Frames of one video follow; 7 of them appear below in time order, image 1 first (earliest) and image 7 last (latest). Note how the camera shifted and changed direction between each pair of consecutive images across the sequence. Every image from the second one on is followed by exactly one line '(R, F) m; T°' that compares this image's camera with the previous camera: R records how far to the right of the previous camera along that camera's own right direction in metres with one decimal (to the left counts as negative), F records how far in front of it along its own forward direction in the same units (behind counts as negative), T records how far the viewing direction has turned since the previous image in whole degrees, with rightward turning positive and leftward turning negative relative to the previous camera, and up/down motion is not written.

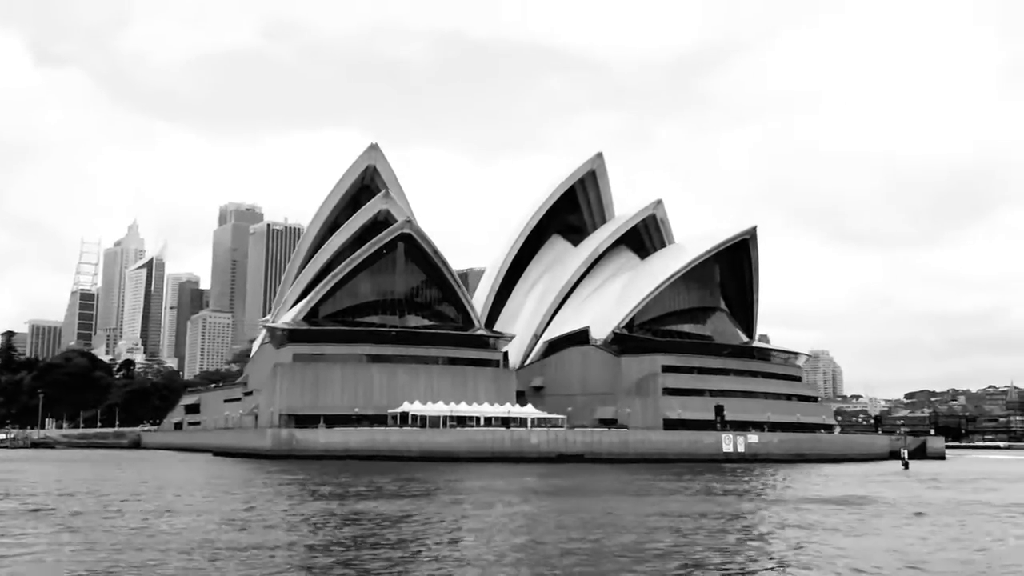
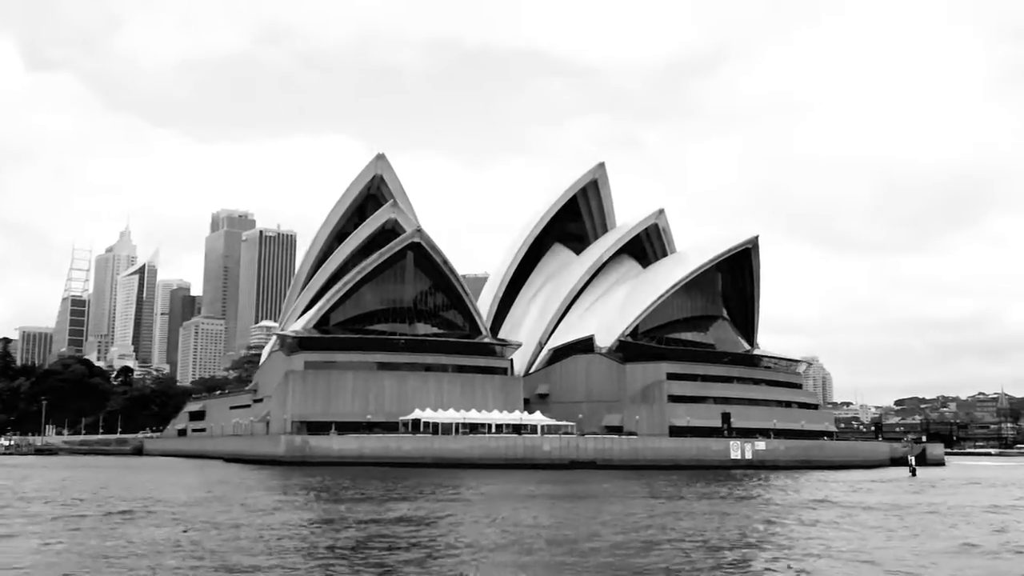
(-1.2, -0.8) m; +1°
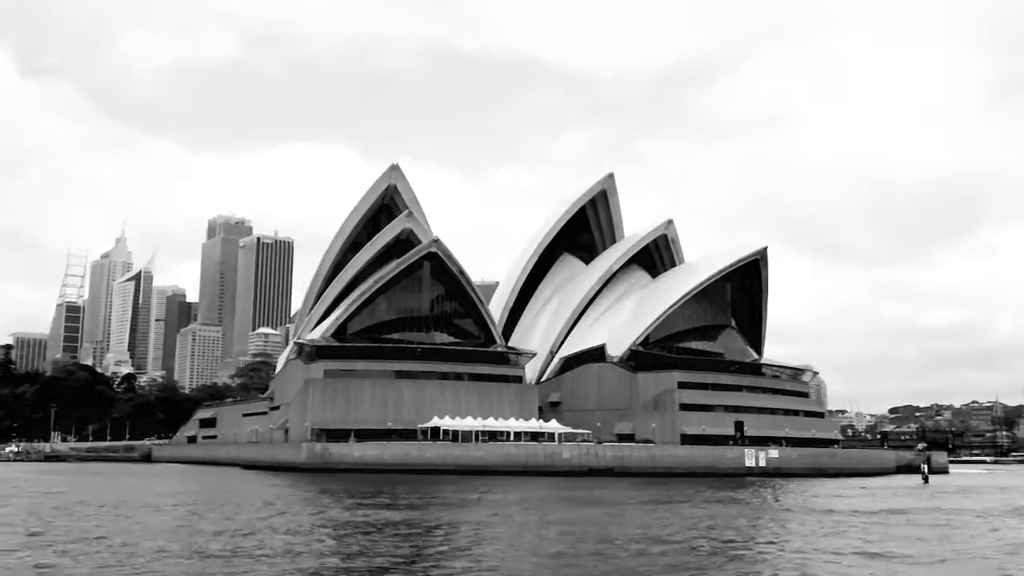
(-1.5, -1.0) m; +1°
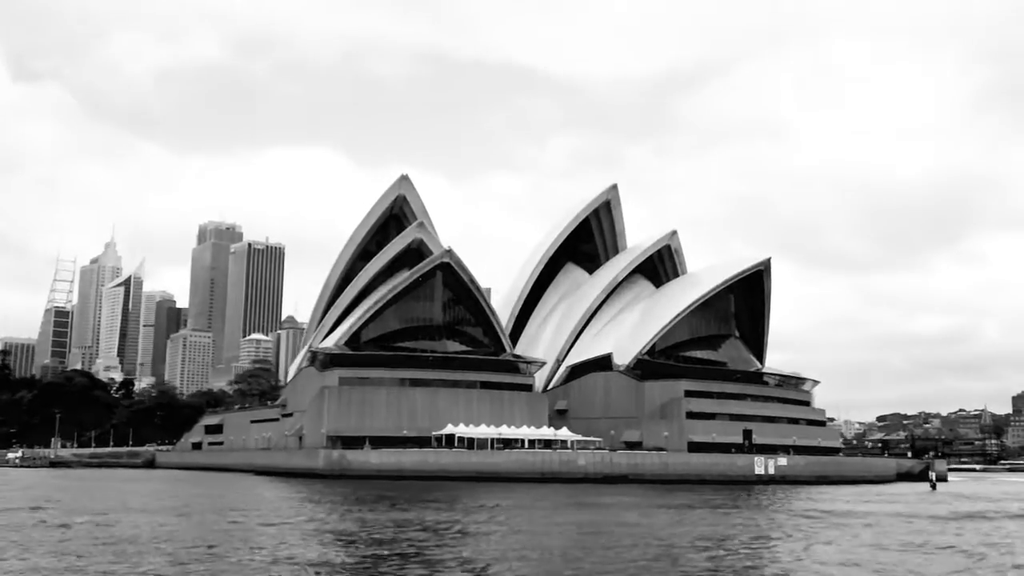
(-1.7, -1.0) m; +1°
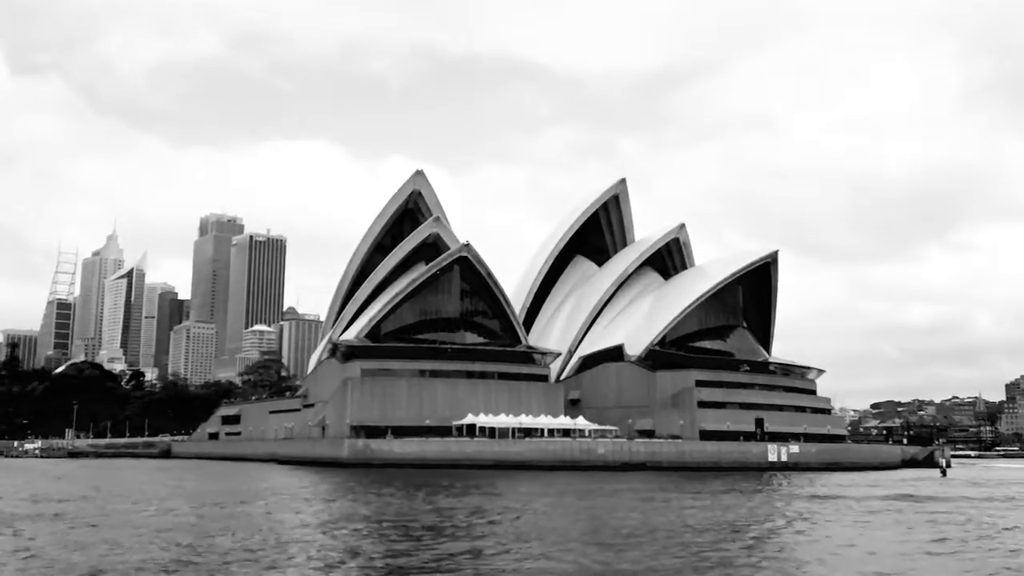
(-1.3, -1.5) m; 0°
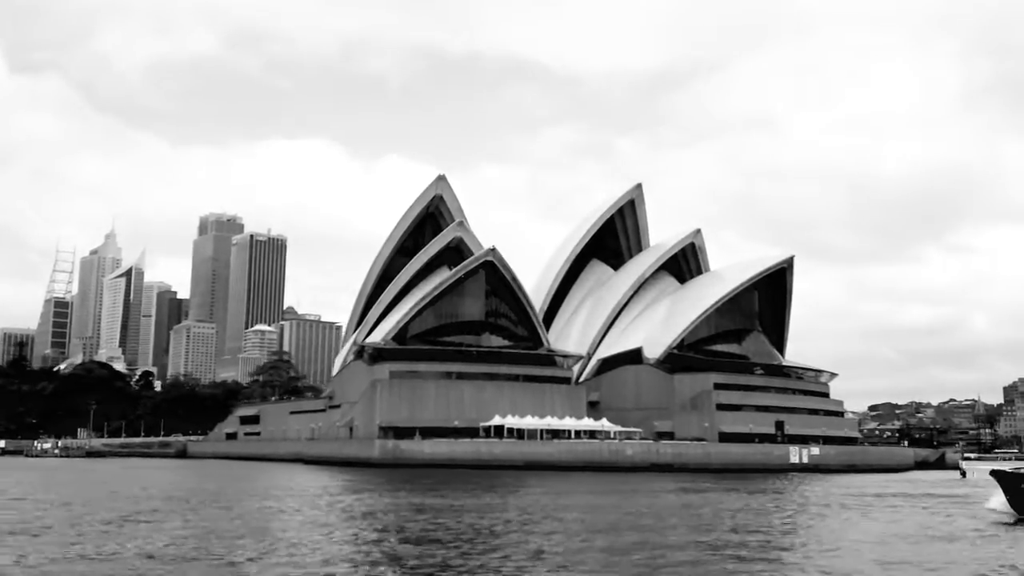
(-2.2, -1.1) m; +1°
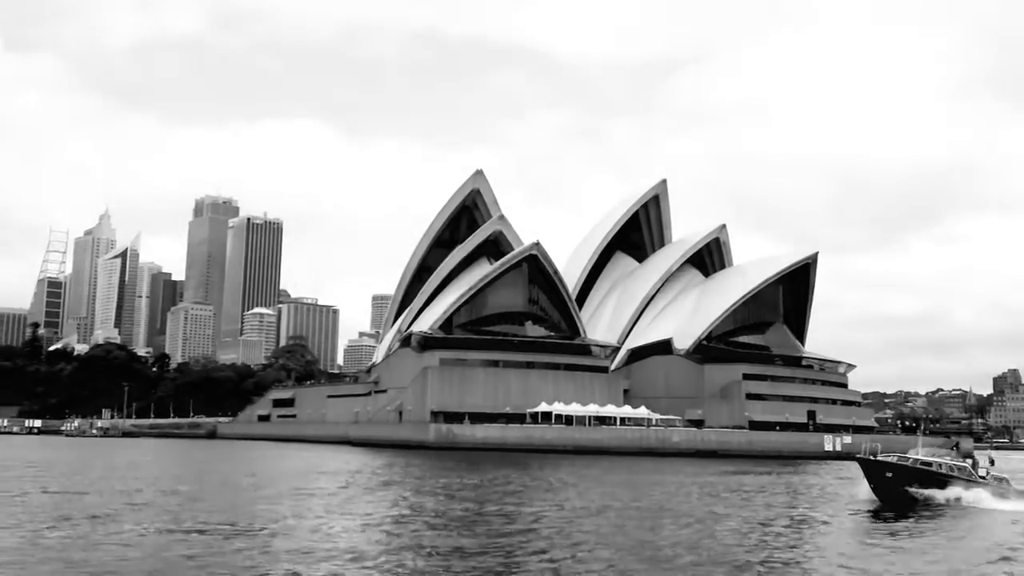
(-4.5, -2.6) m; +2°
